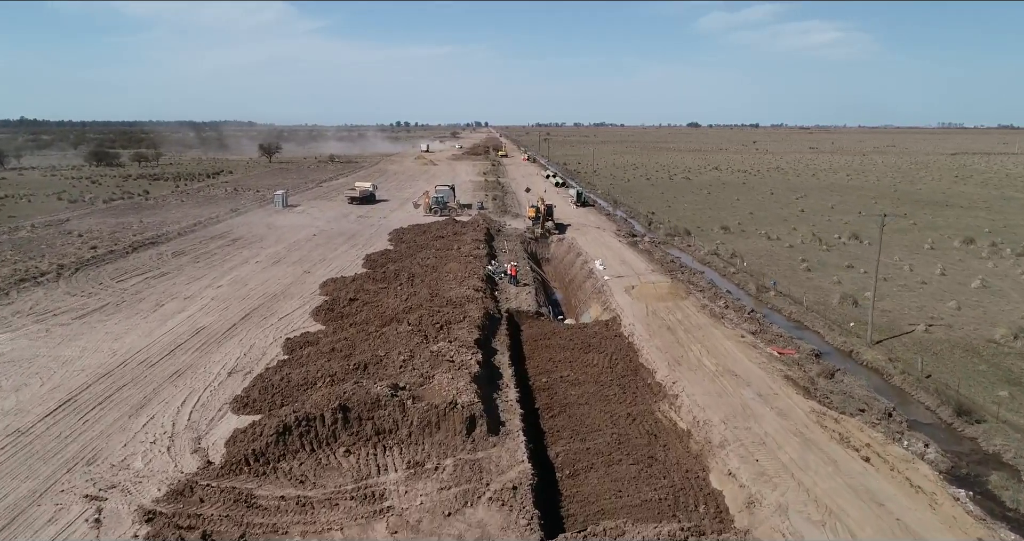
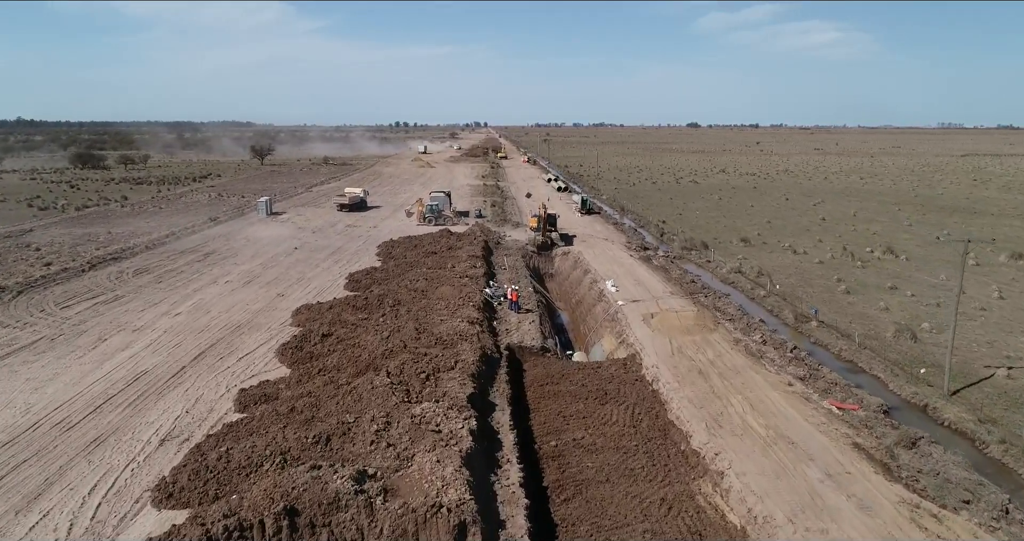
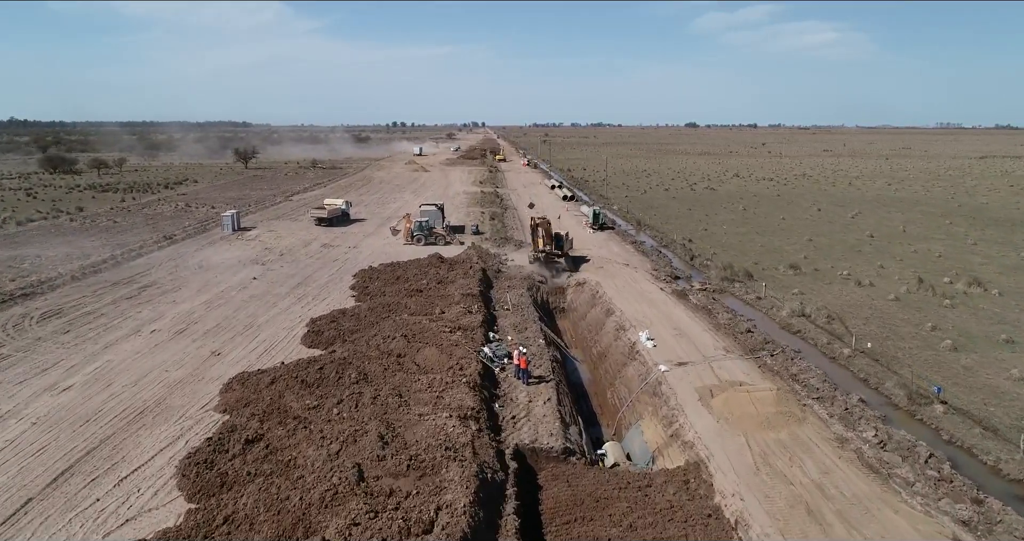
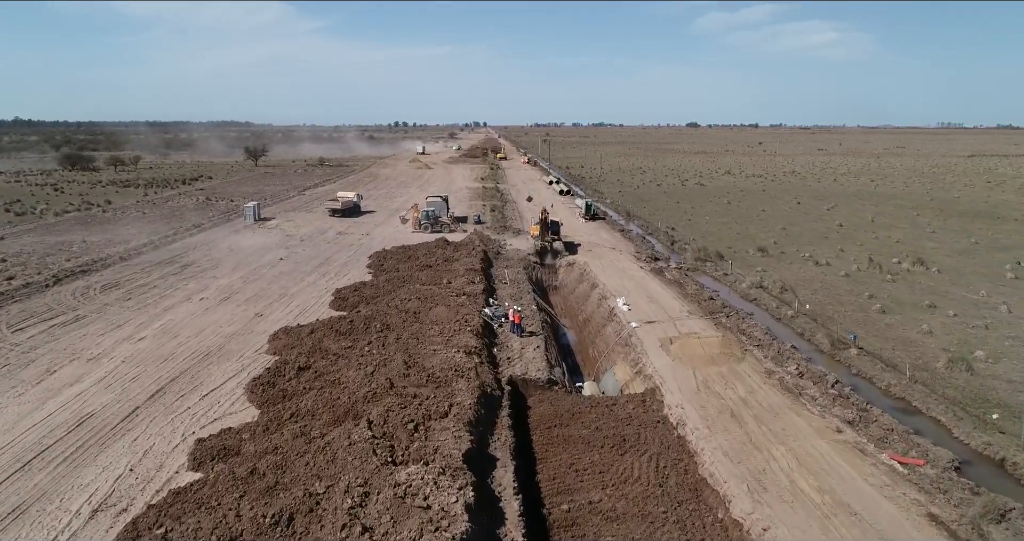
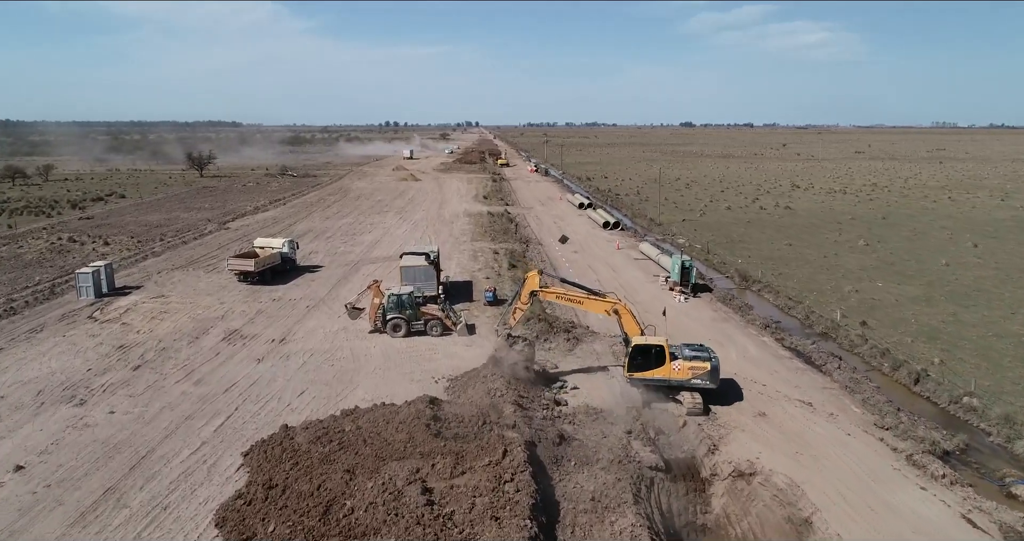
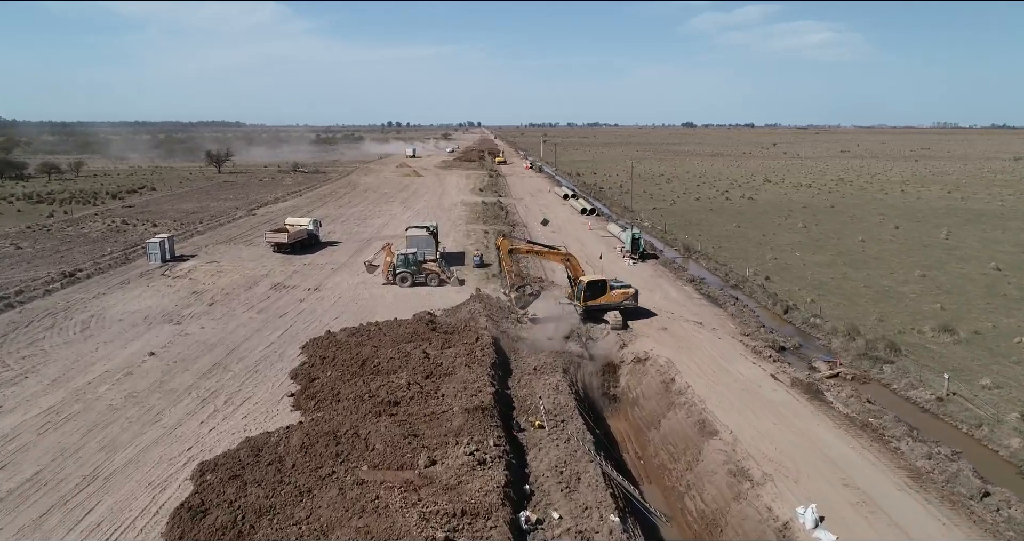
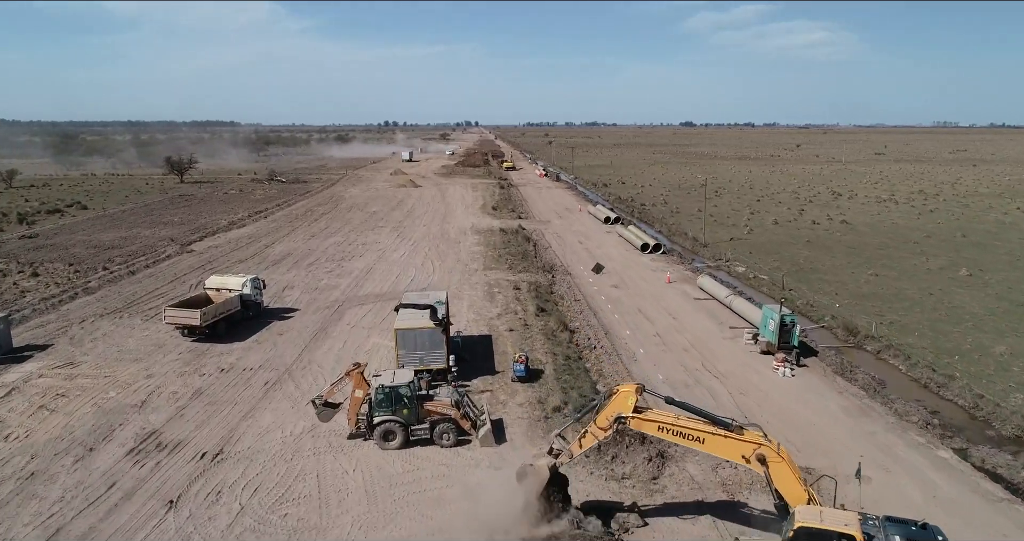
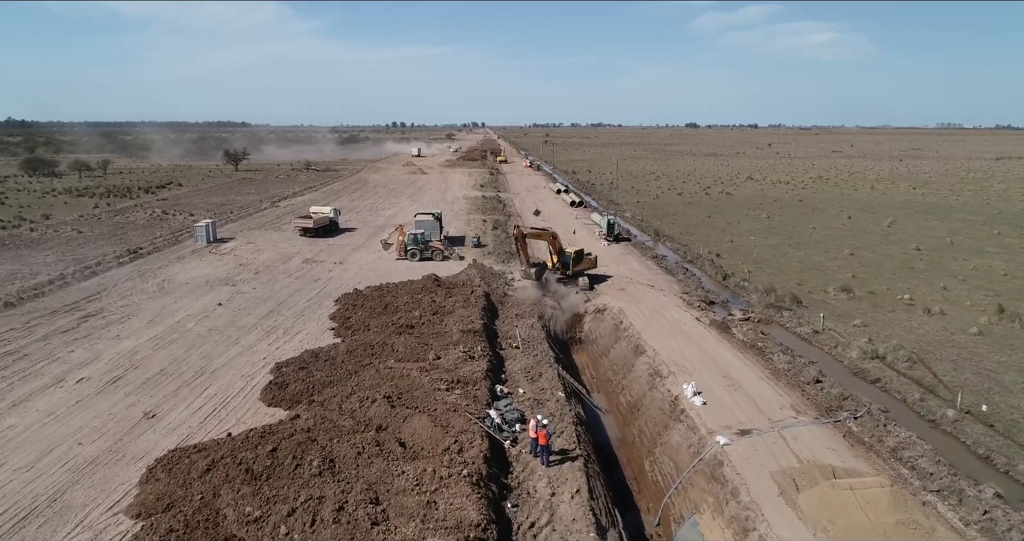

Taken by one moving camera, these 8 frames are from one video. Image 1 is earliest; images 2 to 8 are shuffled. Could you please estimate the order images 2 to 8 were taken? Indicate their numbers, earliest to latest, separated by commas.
2, 4, 3, 8, 6, 5, 7
